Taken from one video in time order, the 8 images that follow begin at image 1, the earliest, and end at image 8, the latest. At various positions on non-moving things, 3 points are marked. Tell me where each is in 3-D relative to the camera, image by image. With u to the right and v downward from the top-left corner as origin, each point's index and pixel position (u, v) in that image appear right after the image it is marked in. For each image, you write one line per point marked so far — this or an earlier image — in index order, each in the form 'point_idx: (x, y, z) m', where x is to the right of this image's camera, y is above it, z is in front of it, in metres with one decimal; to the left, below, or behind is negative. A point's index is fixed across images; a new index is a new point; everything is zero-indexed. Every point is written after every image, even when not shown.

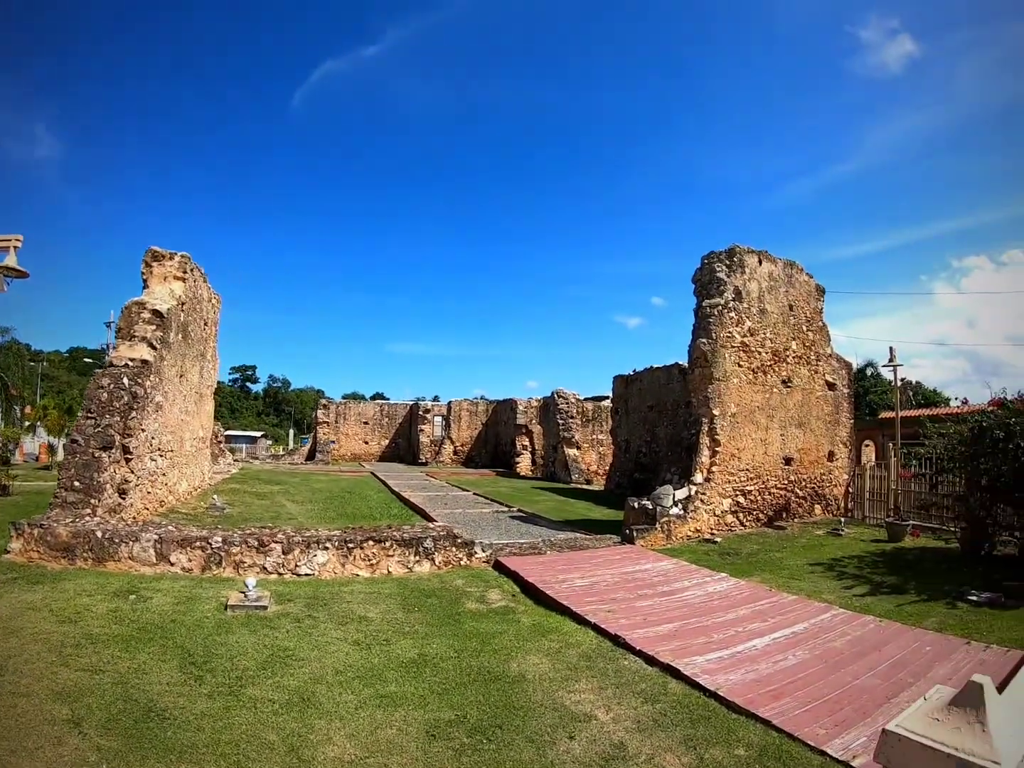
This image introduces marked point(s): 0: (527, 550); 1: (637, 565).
0: (+0.2, -2.7, +9.8) m
1: (+1.9, -2.8, +9.5) m
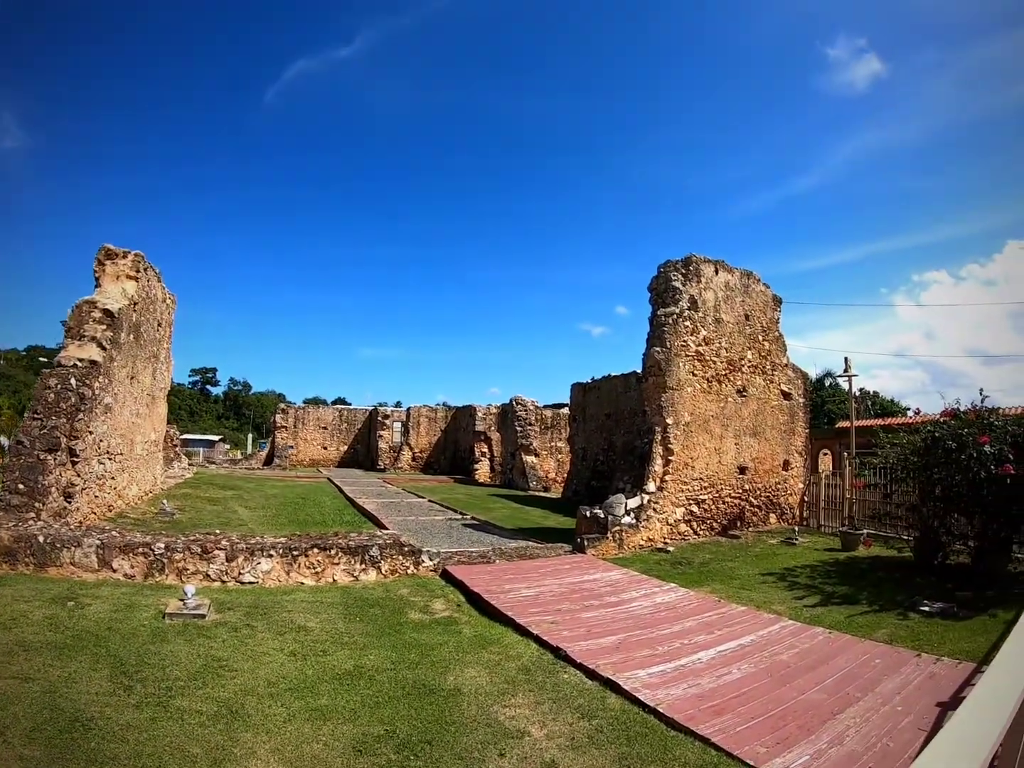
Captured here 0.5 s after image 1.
0: (-0.6, -2.8, +9.7) m
1: (+1.1, -2.9, +9.4) m
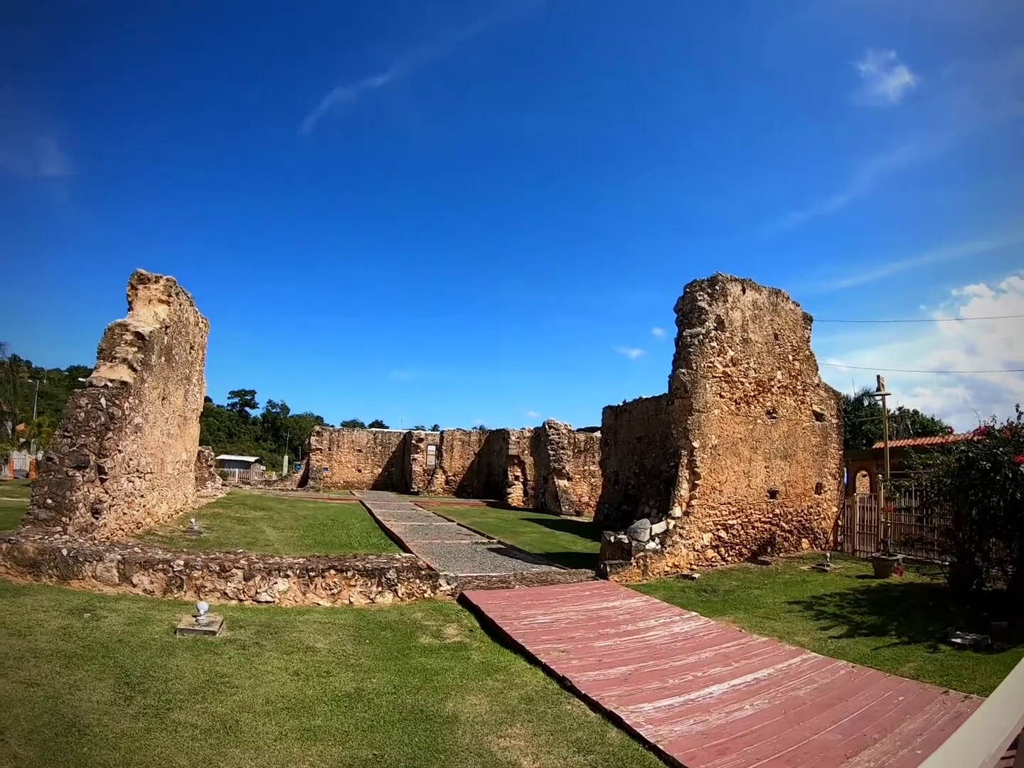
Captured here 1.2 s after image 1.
0: (-0.3, -3.1, +9.6) m
1: (+1.4, -3.3, +9.1) m
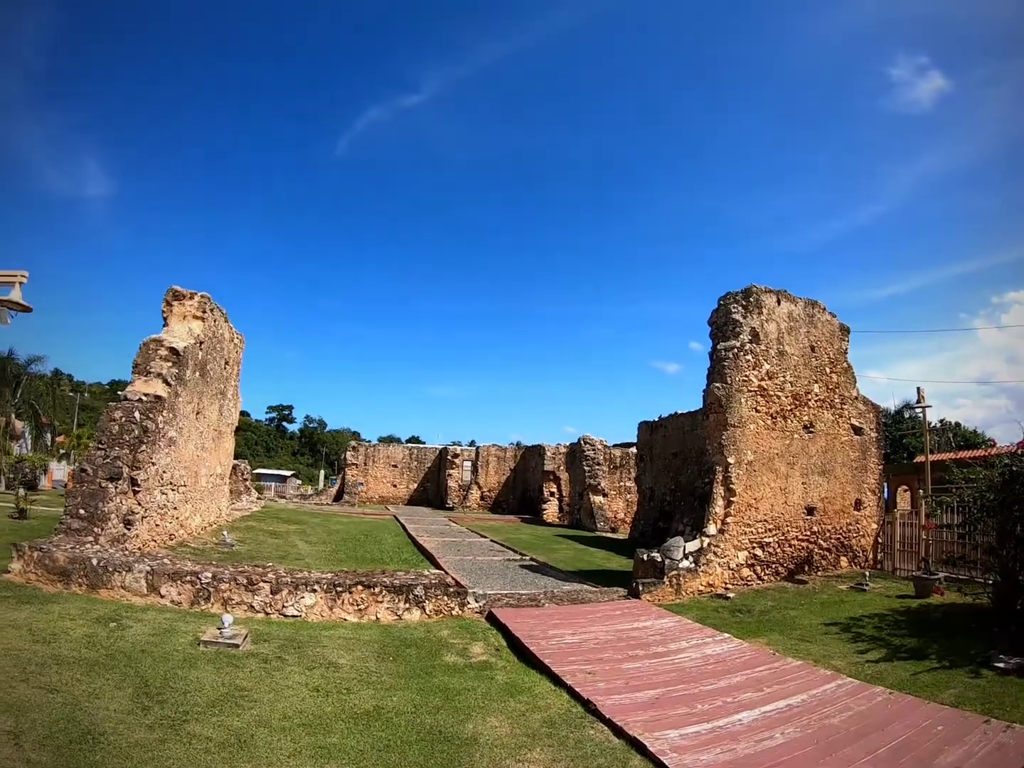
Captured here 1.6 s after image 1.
0: (+0.2, -3.3, +9.4) m
1: (+1.8, -3.4, +8.8) m
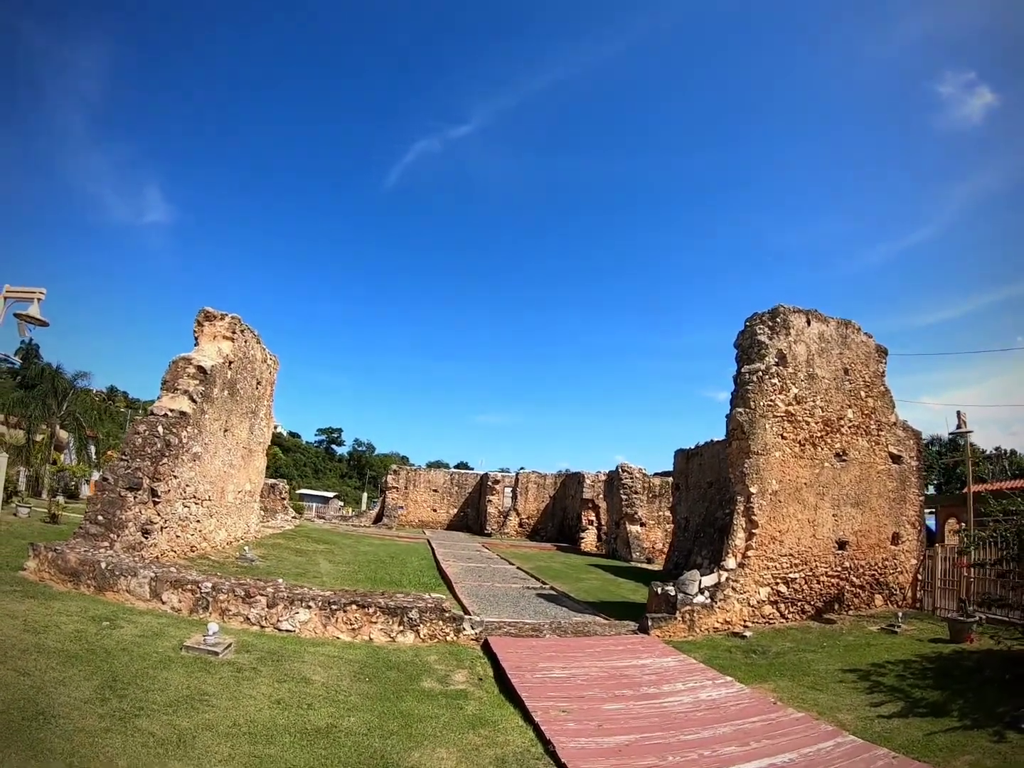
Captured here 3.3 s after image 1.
0: (+0.2, -3.7, +9.1) m
1: (+1.7, -3.7, +8.2) m
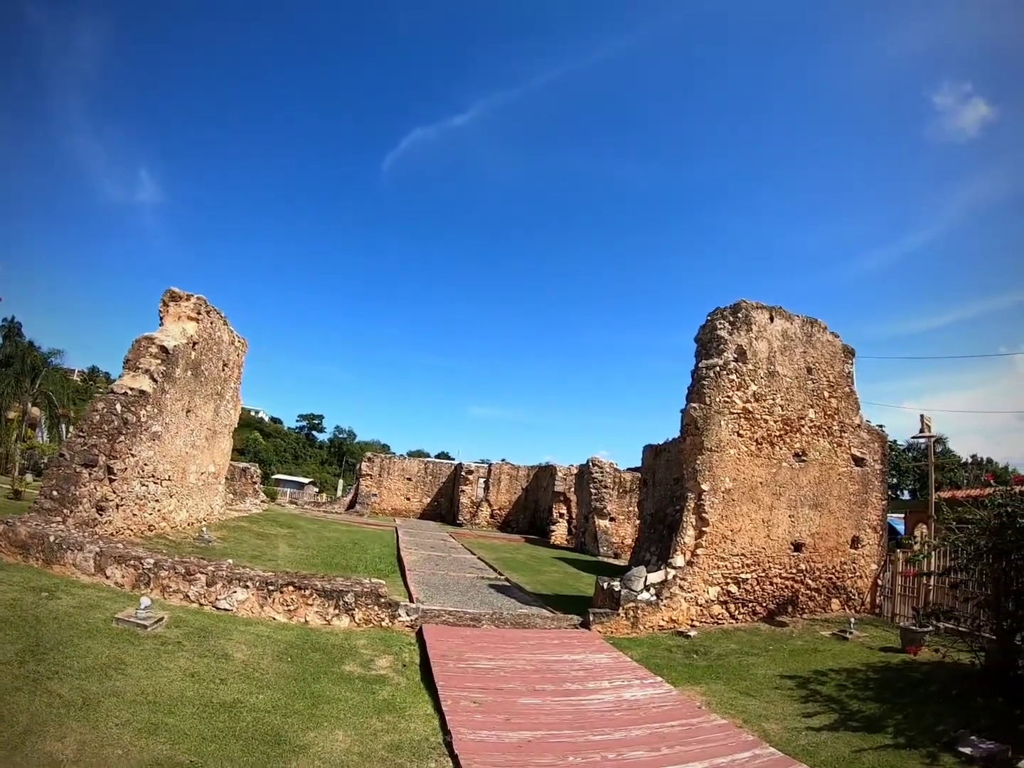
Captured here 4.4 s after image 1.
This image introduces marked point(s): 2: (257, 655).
0: (-0.7, -3.5, +9.0) m
1: (+0.7, -3.6, +8.1) m
2: (-3.1, -3.3, +7.4) m
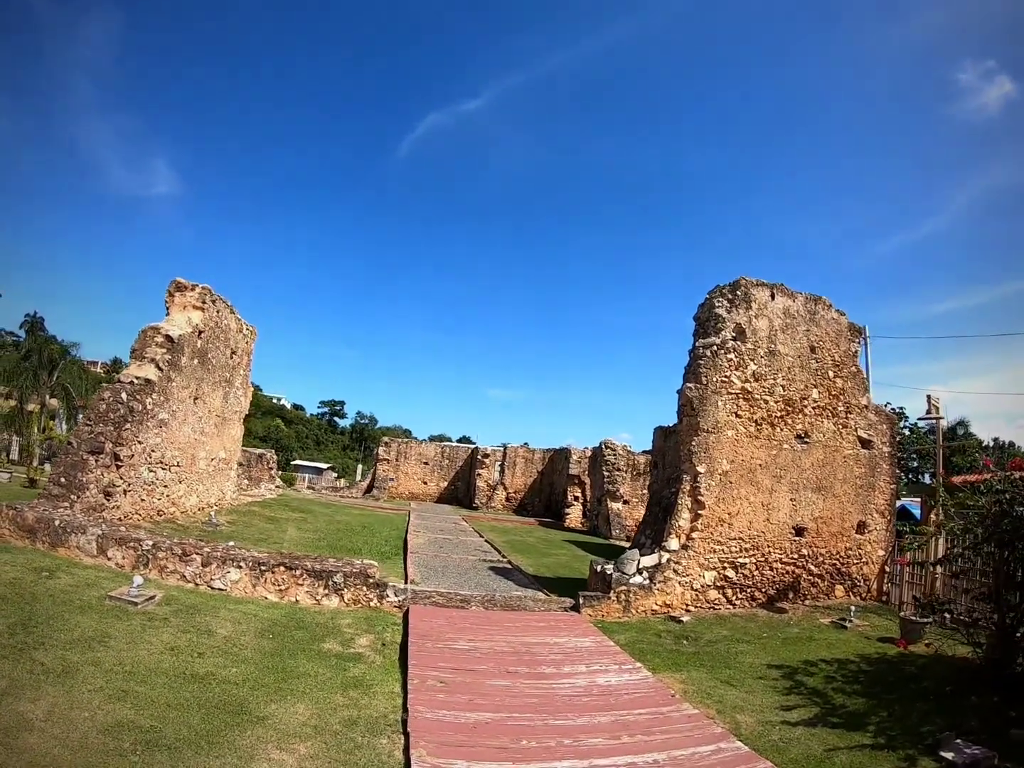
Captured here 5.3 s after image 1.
0: (-0.9, -3.2, +9.0) m
1: (+0.5, -3.3, +8.0) m
2: (-3.4, -3.1, +7.6) m
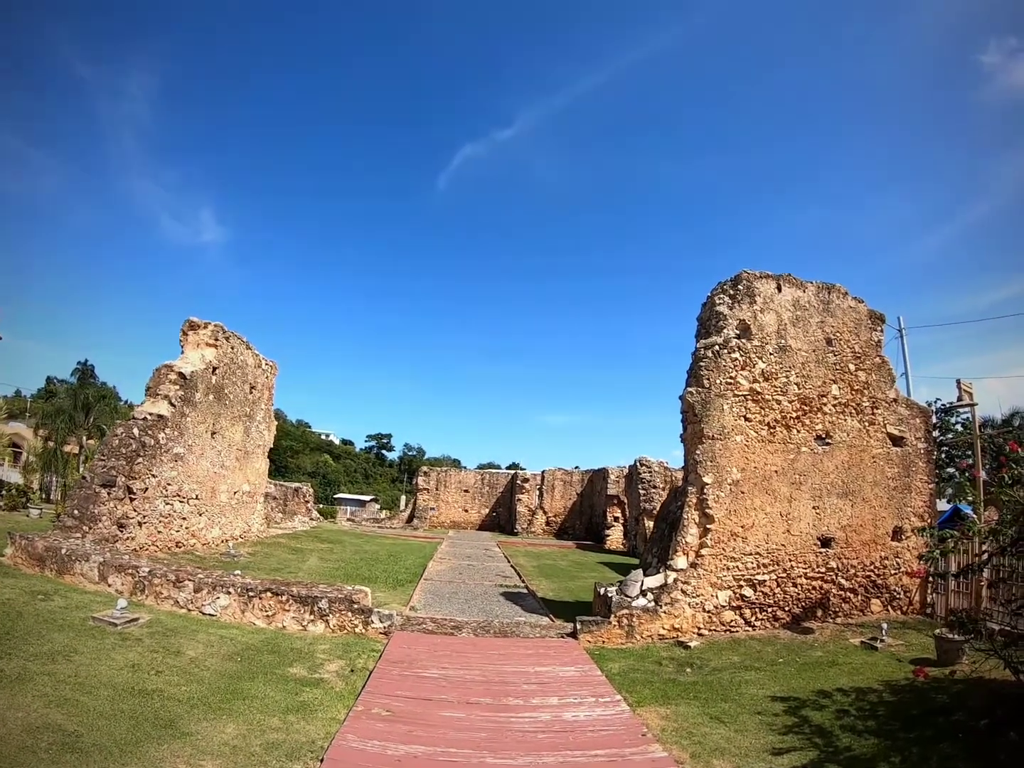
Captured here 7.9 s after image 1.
0: (-0.9, -3.4, +8.4) m
1: (+0.2, -3.3, +7.1) m
2: (-3.7, -3.3, +7.5) m
